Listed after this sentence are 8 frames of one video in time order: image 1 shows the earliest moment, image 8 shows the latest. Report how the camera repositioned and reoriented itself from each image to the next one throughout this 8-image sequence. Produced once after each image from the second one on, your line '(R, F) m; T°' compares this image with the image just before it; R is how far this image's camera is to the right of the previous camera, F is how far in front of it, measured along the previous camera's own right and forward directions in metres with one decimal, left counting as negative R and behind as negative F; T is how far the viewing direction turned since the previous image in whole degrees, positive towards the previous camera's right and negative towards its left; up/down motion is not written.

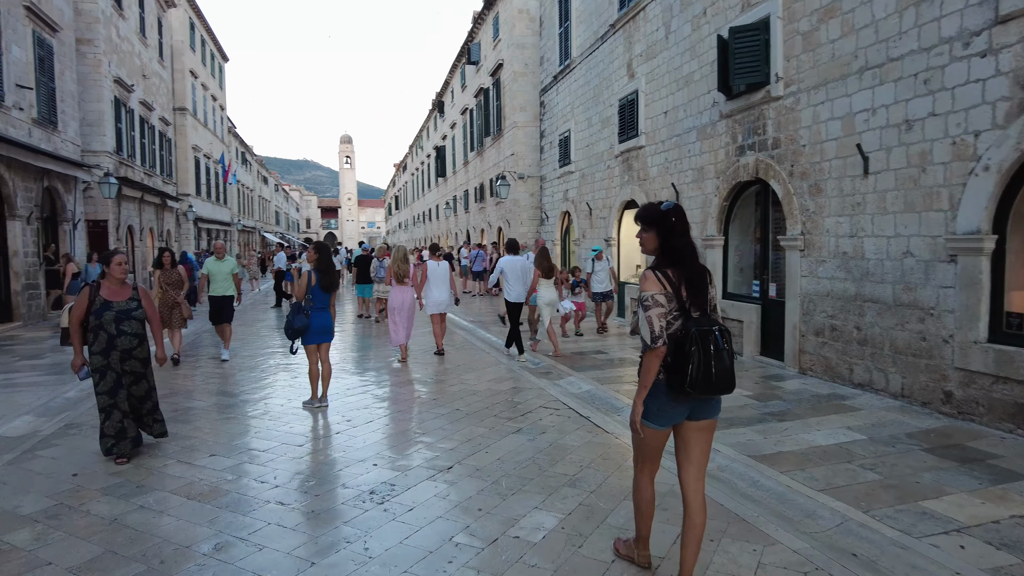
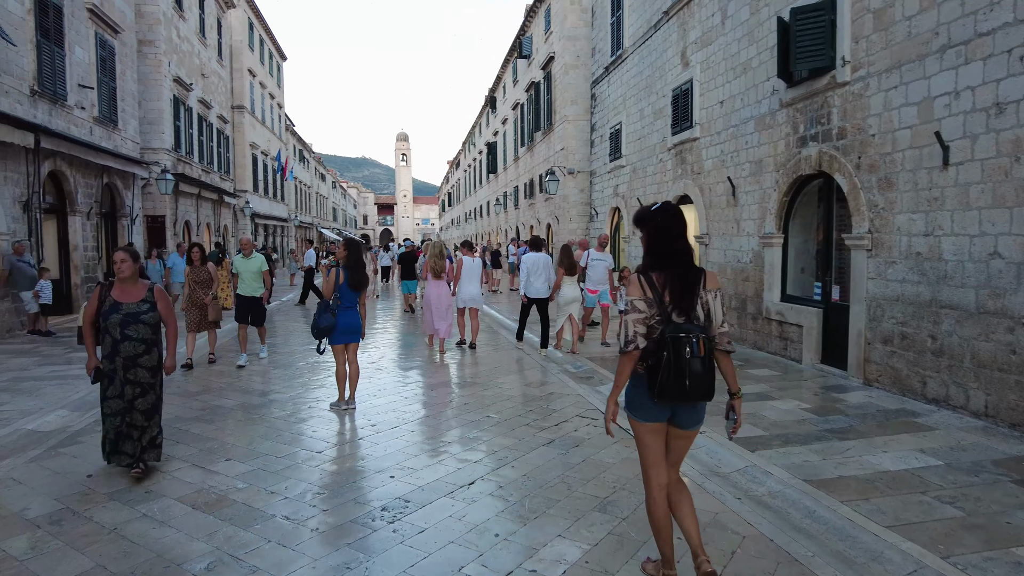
(+0.2, +0.4) m; -5°
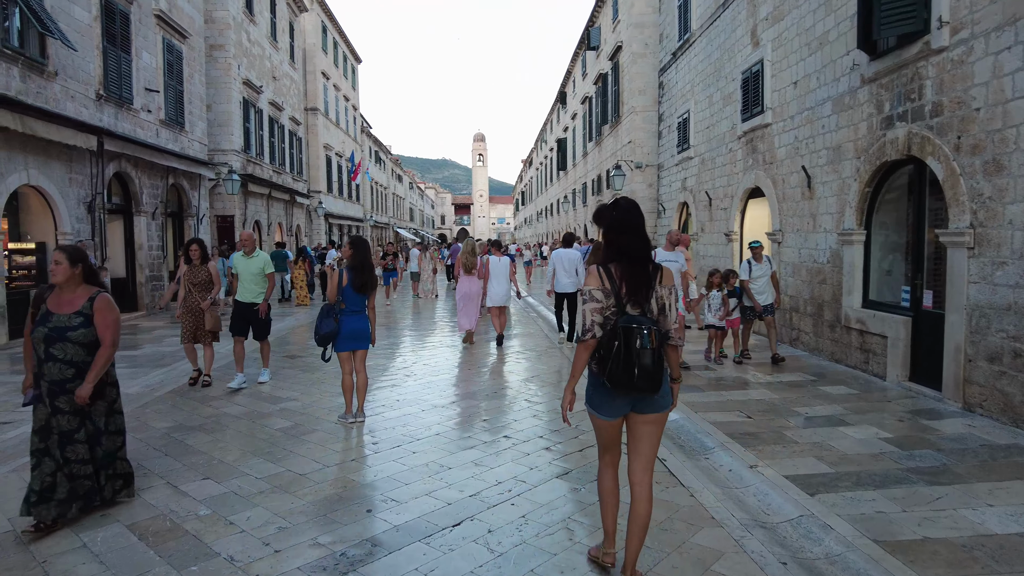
(+0.4, +0.7) m; -7°
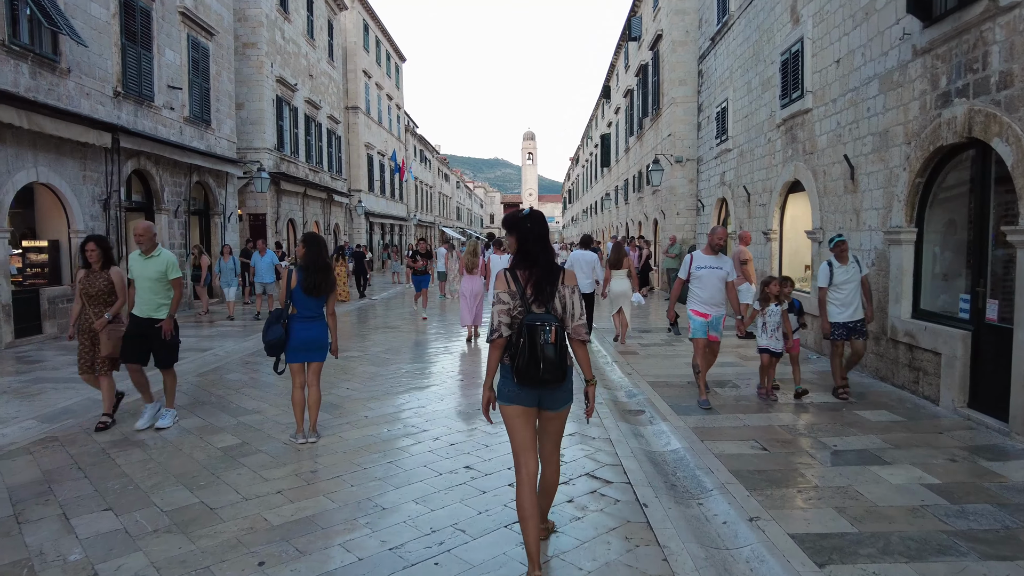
(+0.6, +0.7) m; -5°
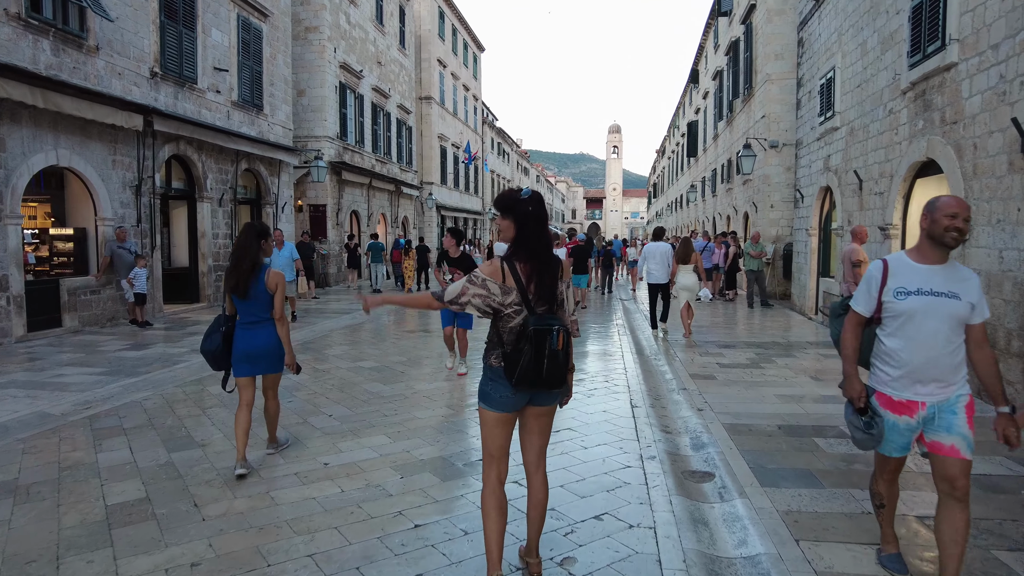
(+0.4, +1.6) m; -7°
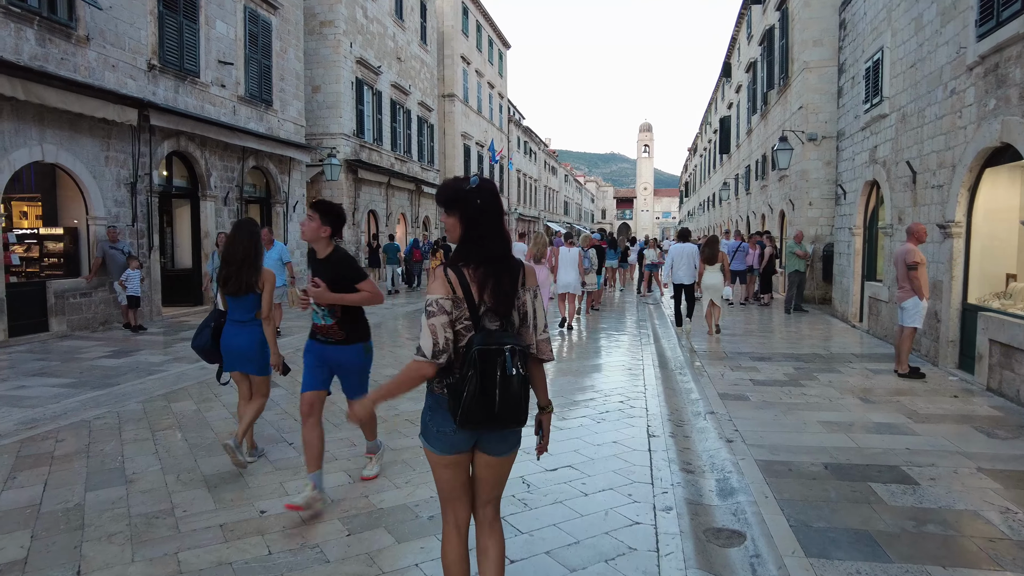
(+0.3, +0.8) m; -3°
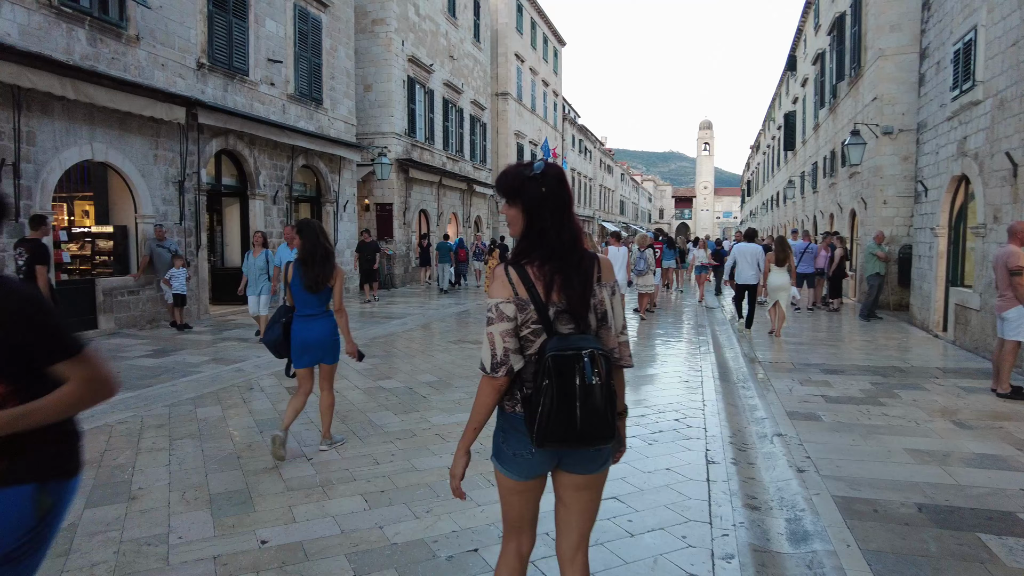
(+0.1, +0.5) m; -5°
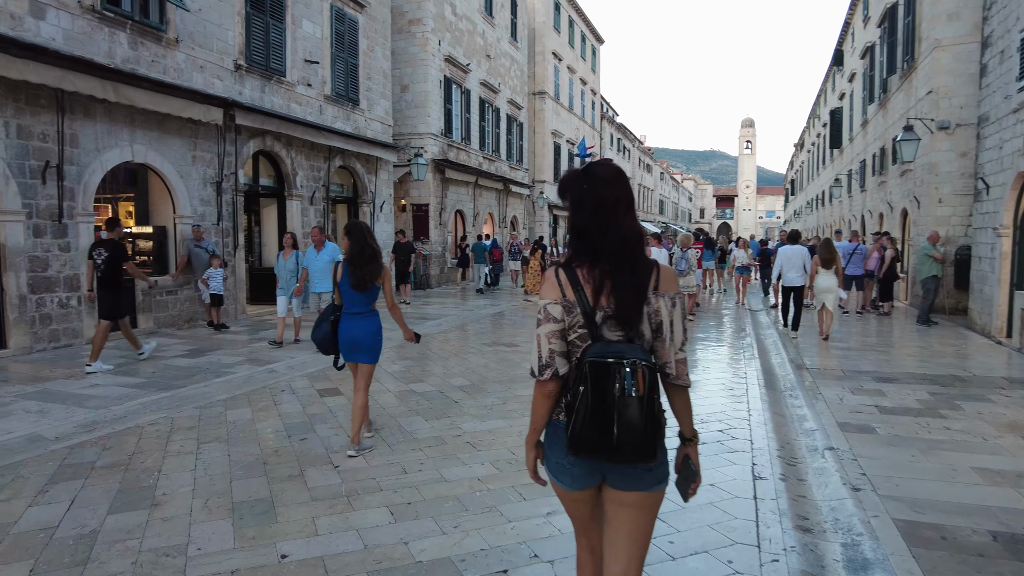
(0.0, +0.2) m; -3°
